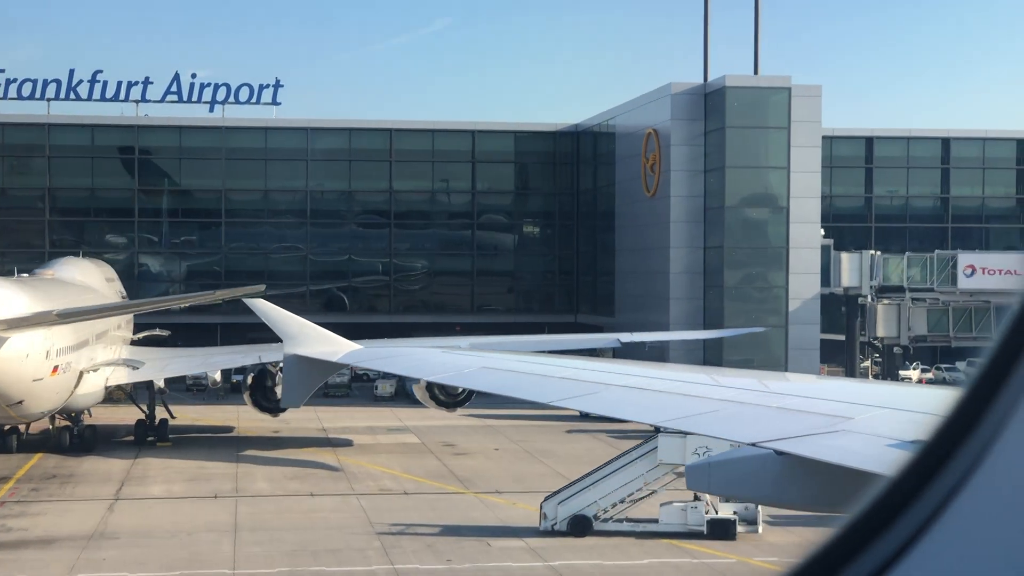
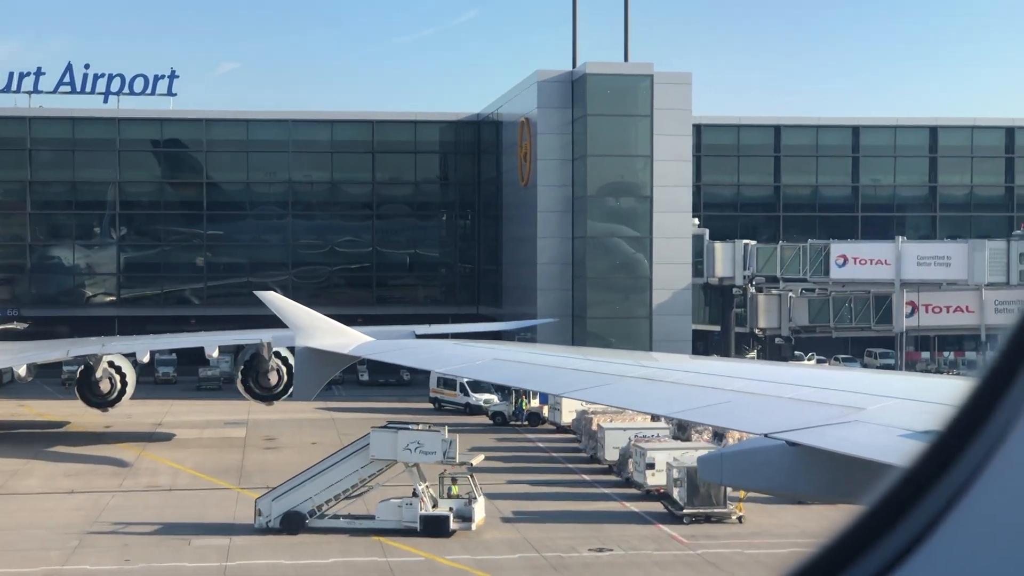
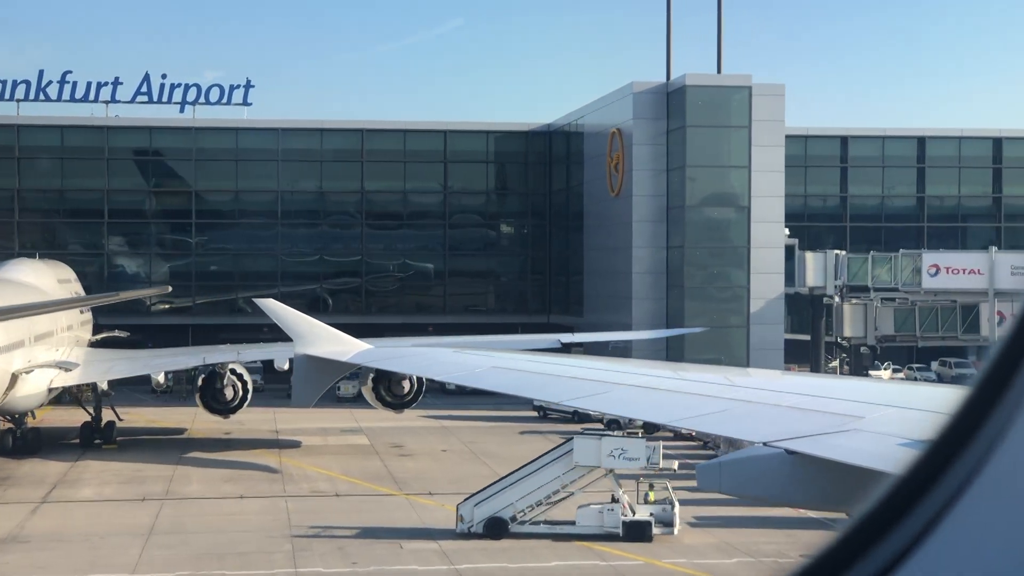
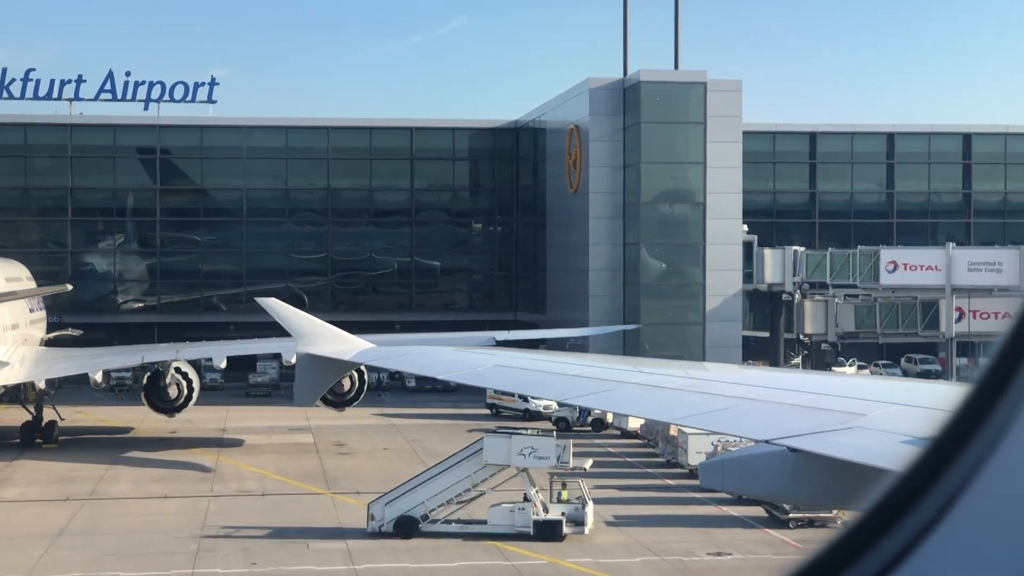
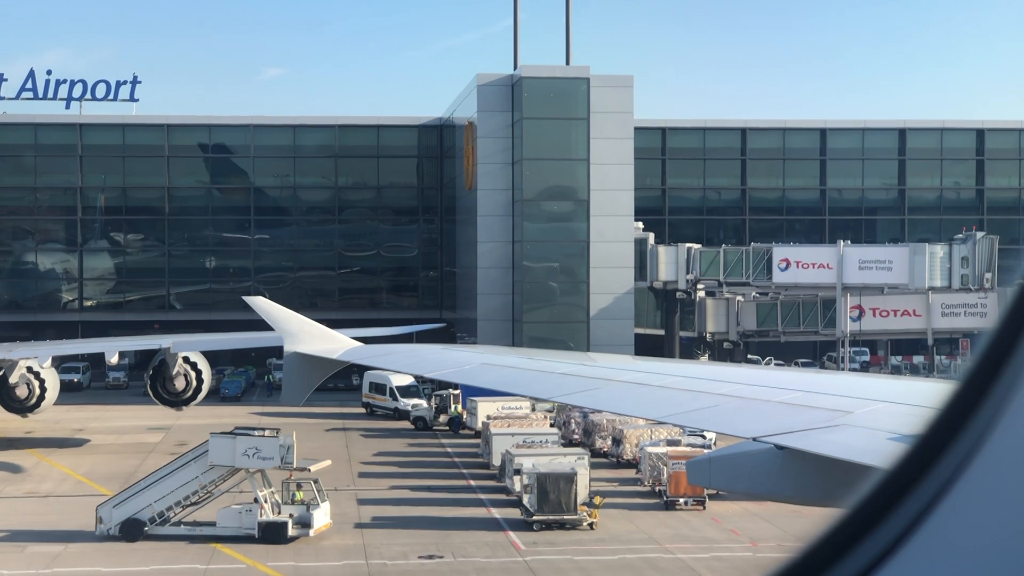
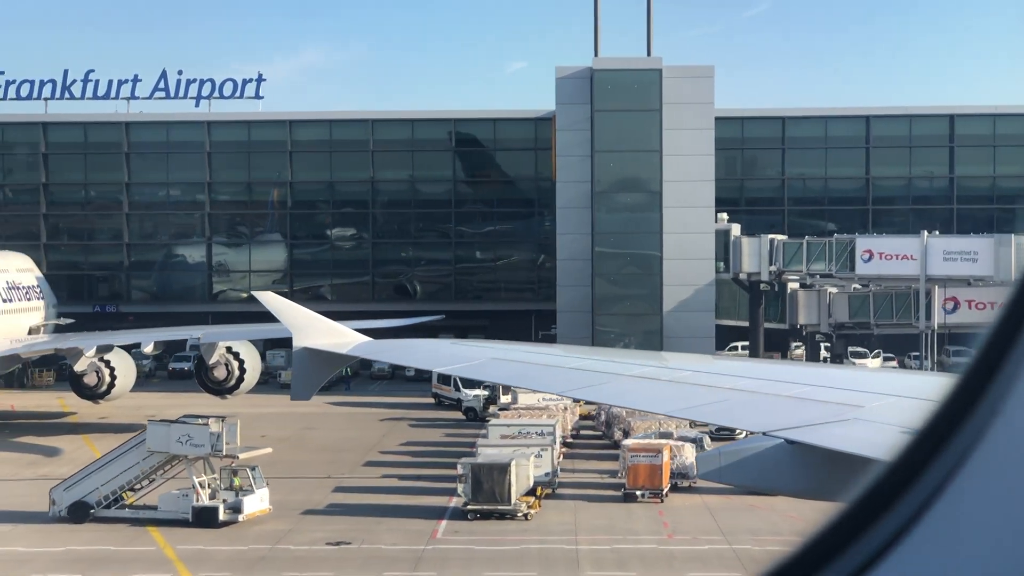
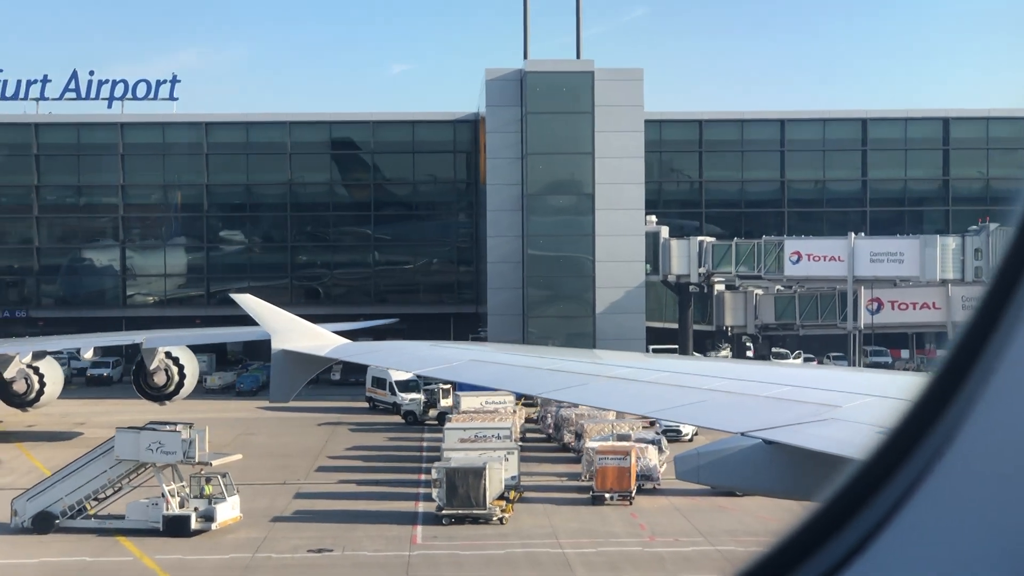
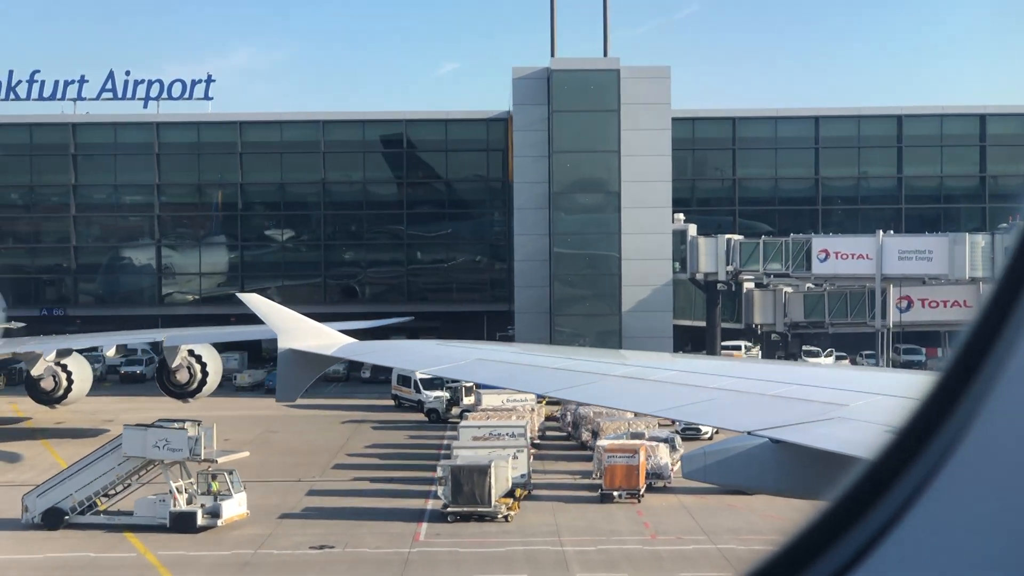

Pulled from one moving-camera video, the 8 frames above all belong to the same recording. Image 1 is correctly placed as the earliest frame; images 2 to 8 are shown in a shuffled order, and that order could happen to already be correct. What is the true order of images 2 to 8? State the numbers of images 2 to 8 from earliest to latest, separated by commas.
3, 4, 2, 5, 7, 8, 6
